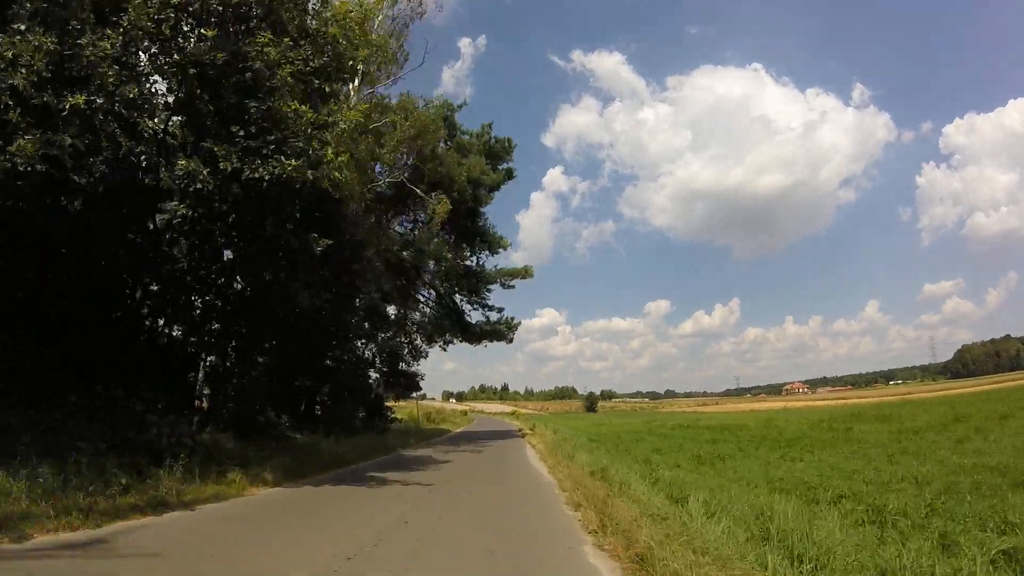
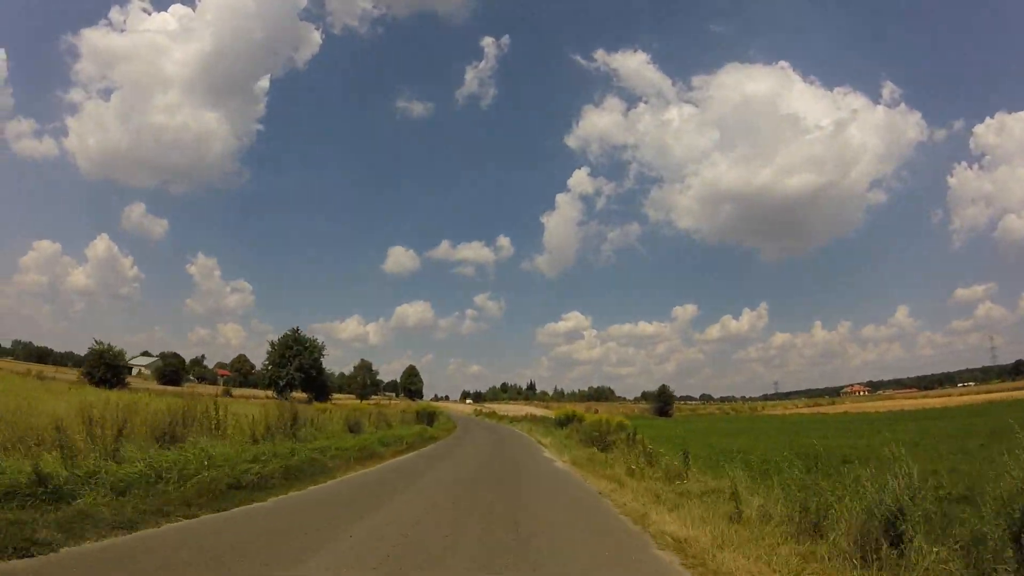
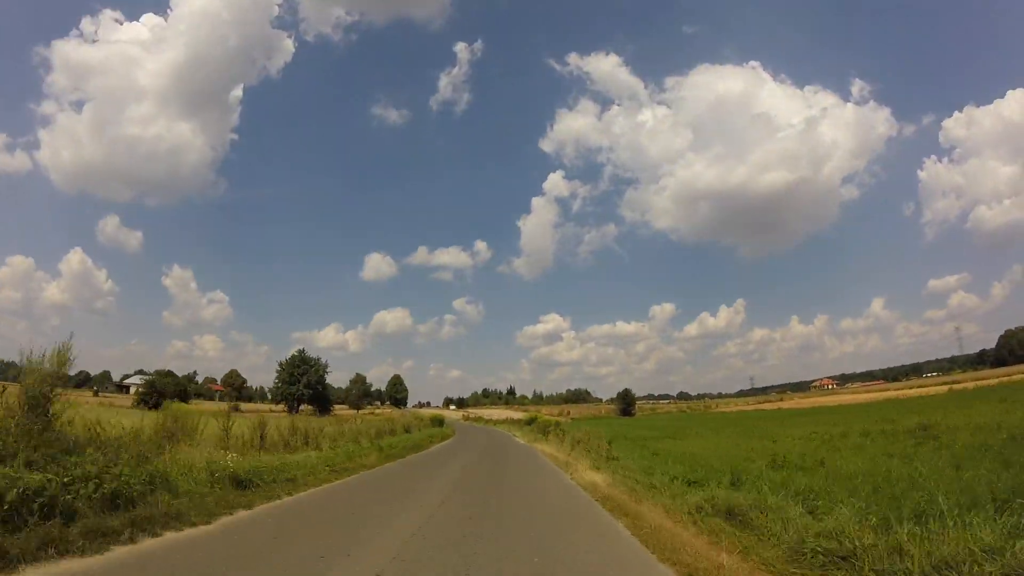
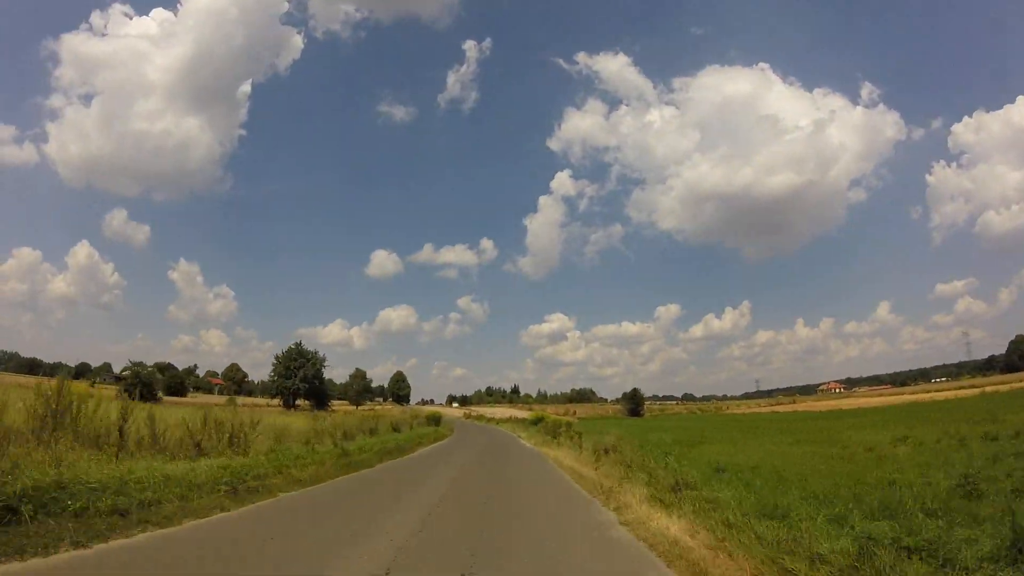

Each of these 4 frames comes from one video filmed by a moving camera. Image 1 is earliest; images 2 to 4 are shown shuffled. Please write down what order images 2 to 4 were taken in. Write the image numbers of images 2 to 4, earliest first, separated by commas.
3, 4, 2
